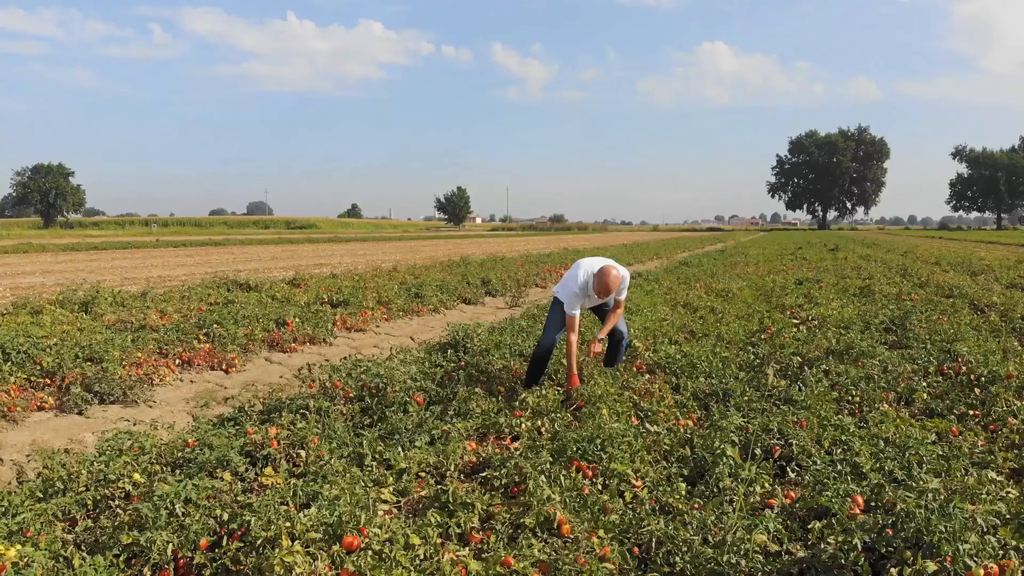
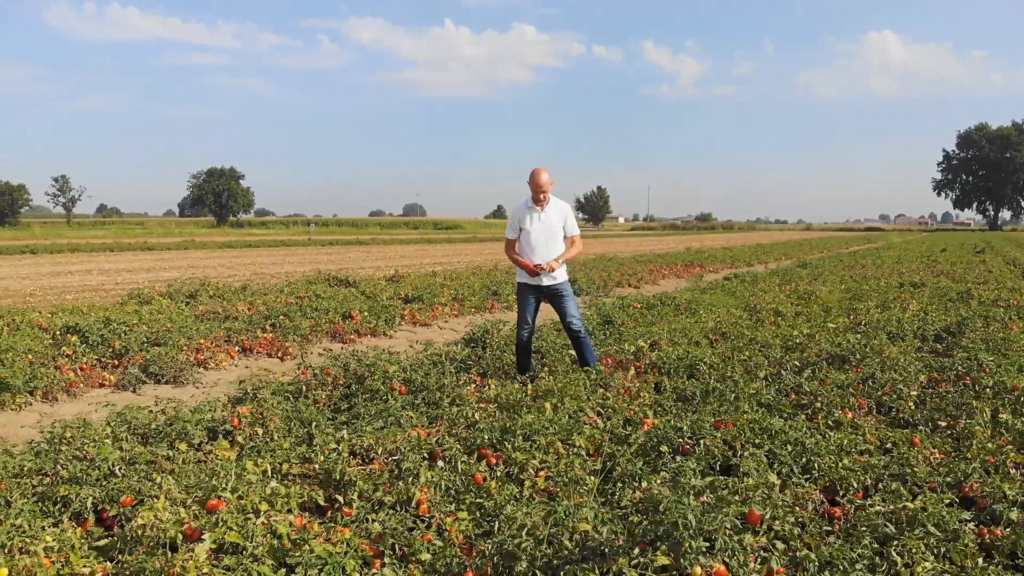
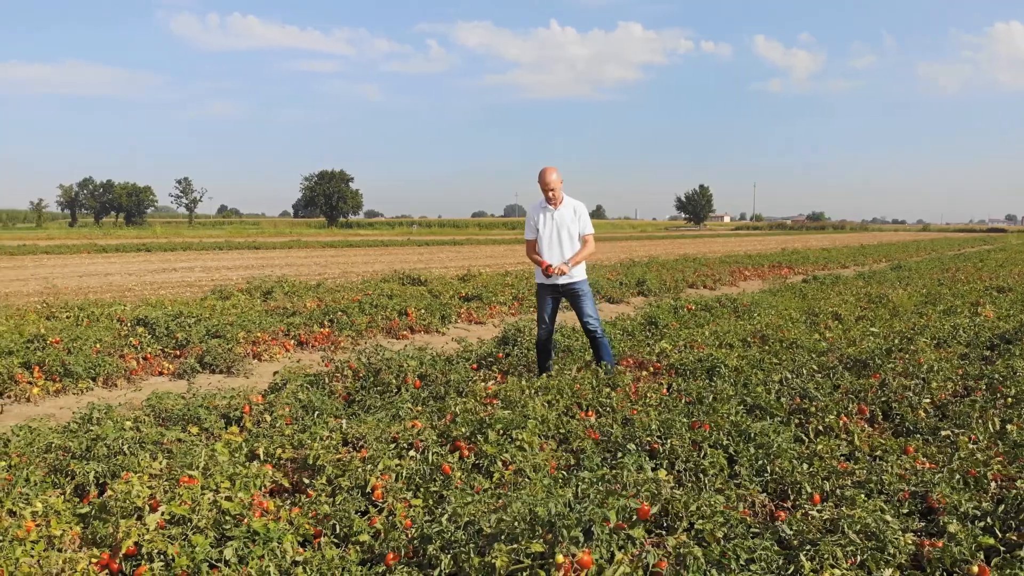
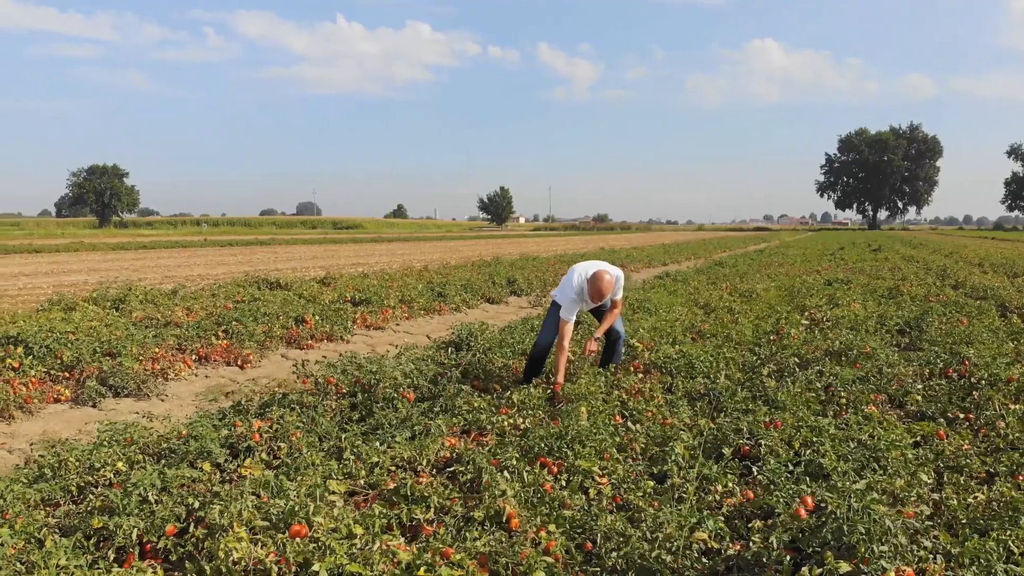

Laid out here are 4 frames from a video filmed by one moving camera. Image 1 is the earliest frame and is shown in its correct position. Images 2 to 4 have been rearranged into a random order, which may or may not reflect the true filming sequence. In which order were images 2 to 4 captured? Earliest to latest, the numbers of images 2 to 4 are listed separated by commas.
4, 2, 3
